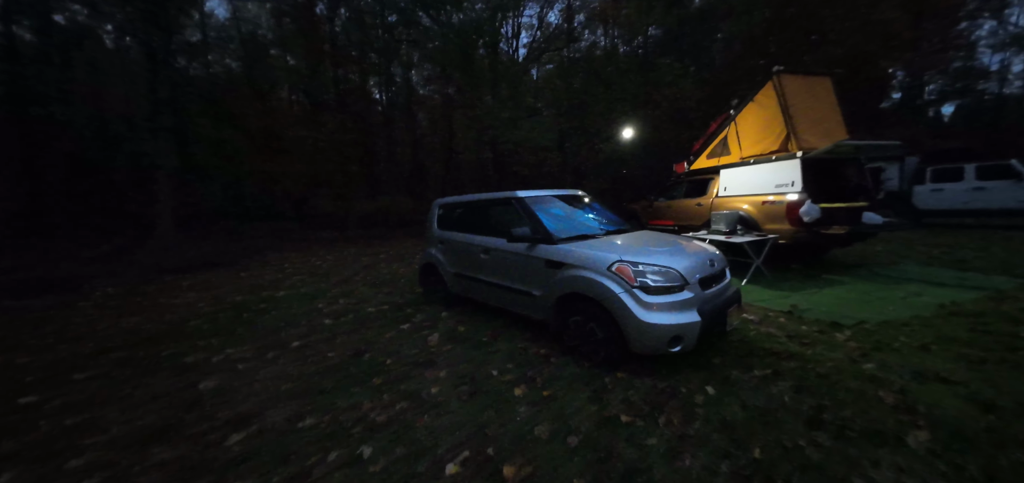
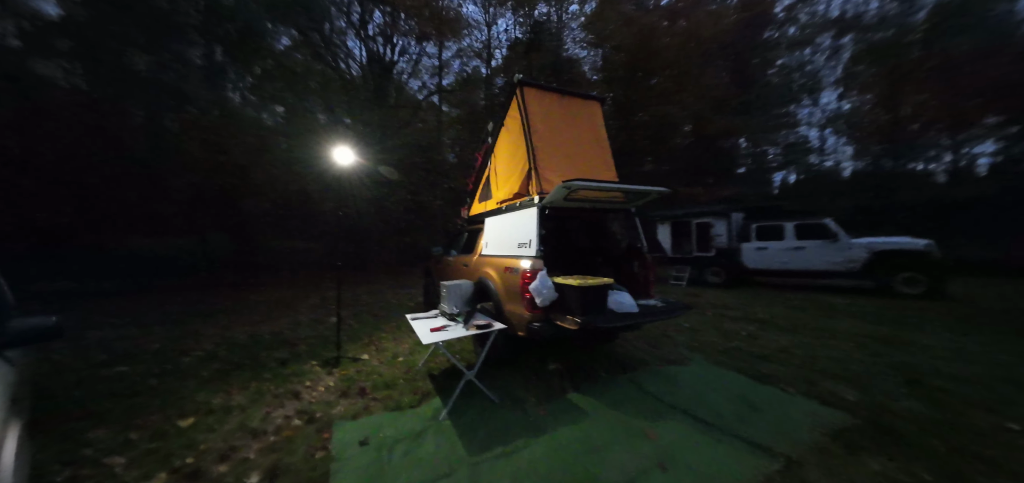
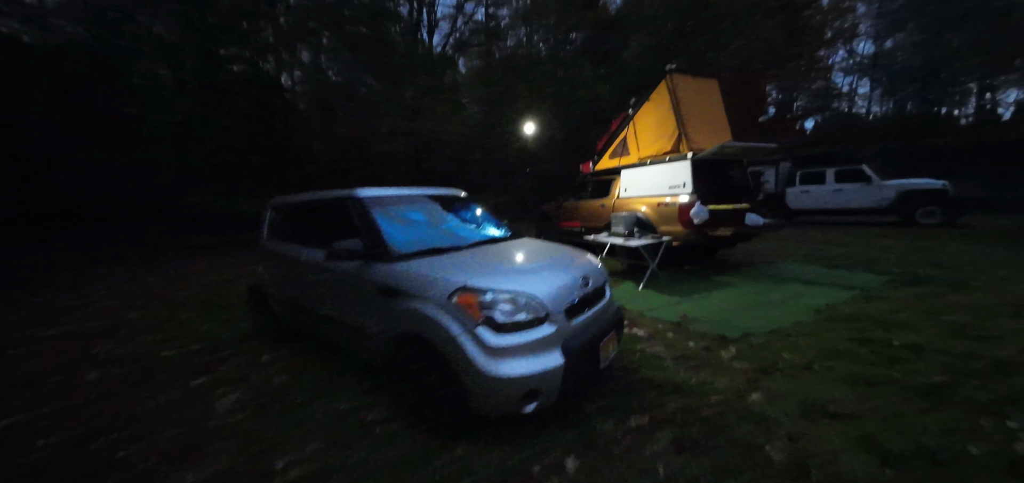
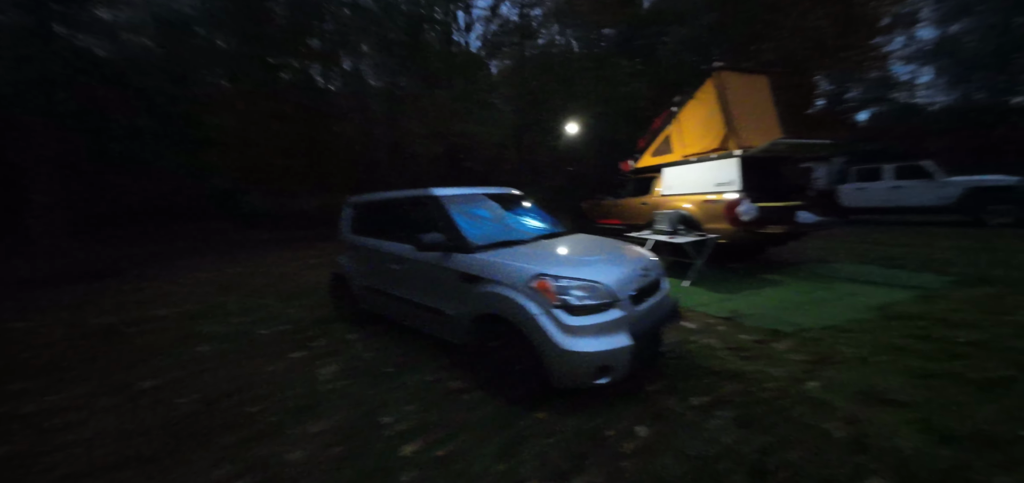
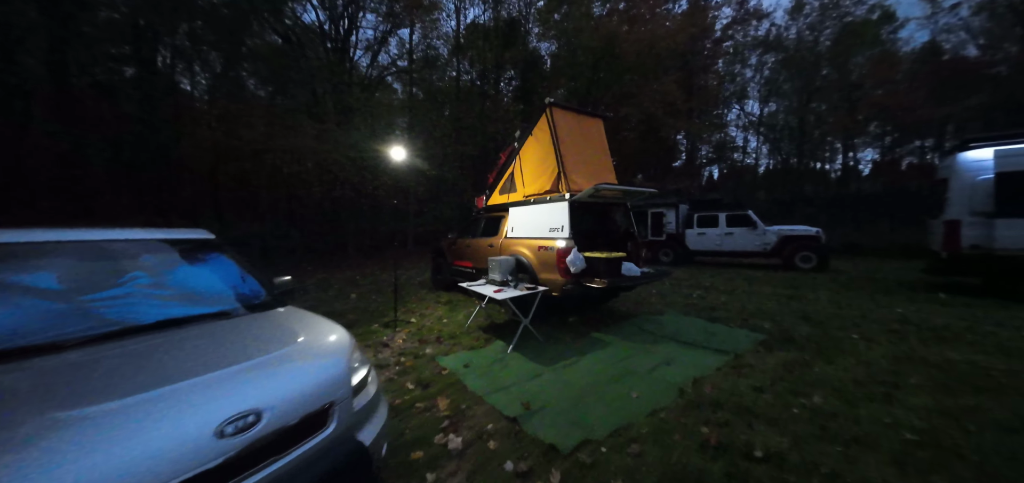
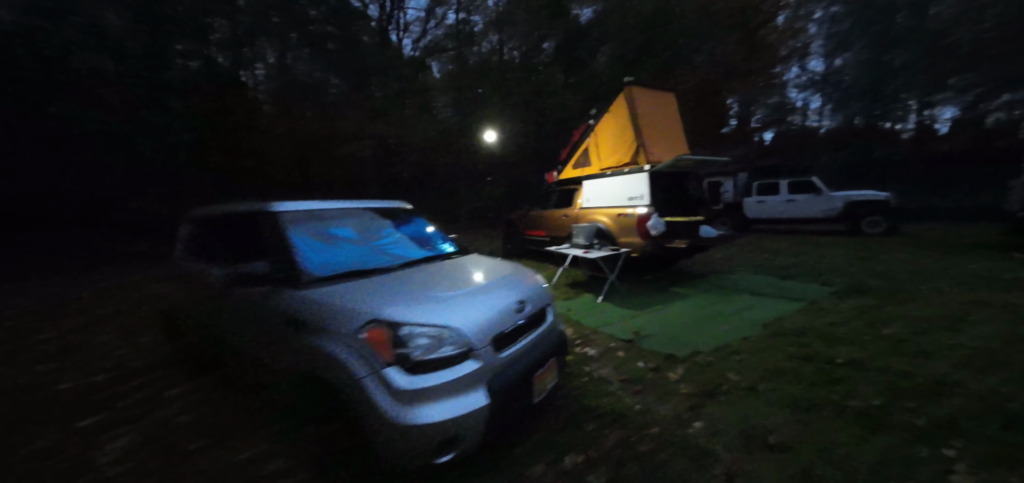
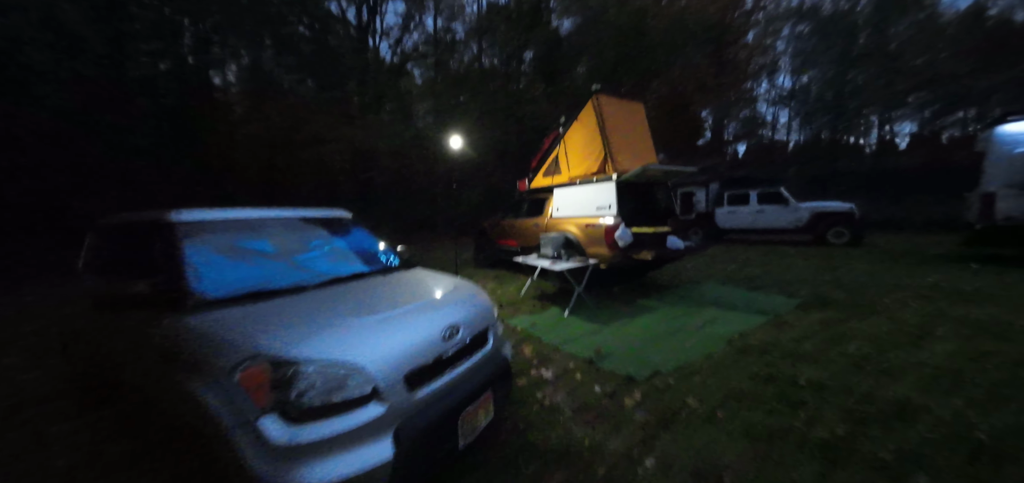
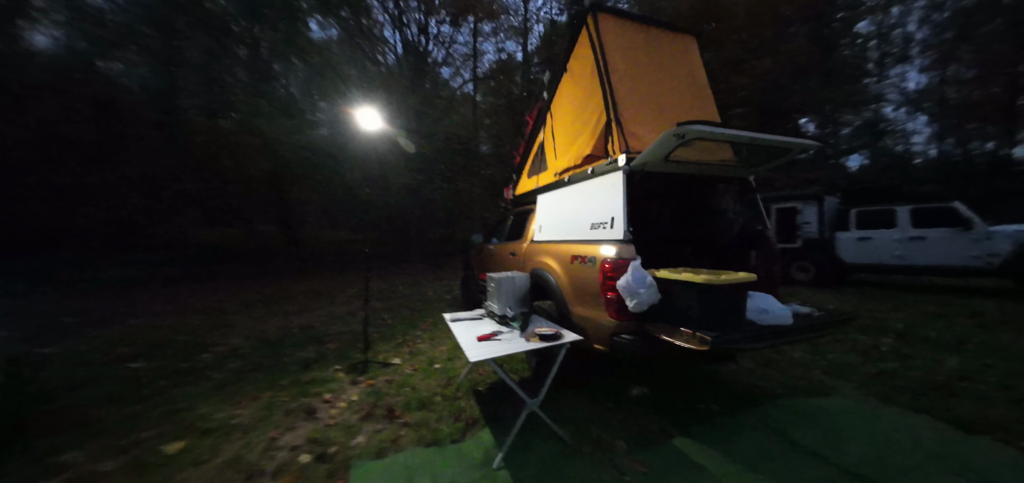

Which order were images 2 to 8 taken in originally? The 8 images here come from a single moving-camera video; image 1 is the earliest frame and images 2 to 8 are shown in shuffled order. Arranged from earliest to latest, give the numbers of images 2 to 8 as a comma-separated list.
4, 3, 6, 7, 5, 2, 8
